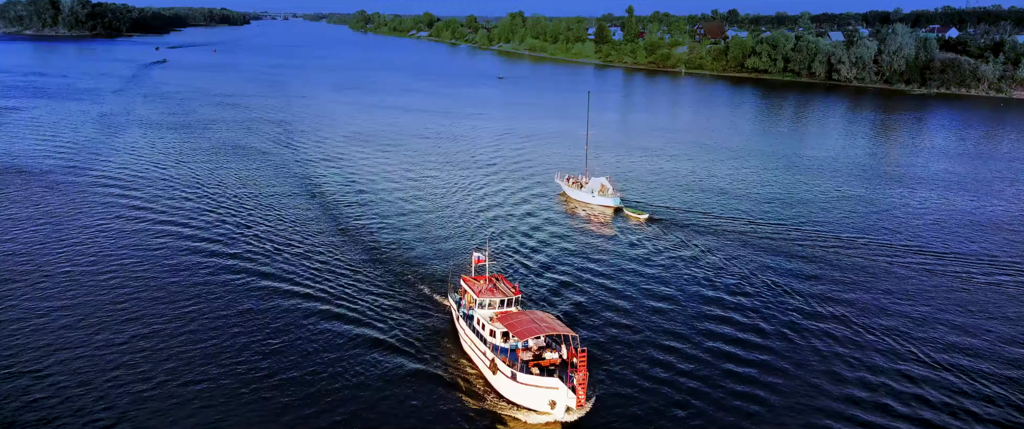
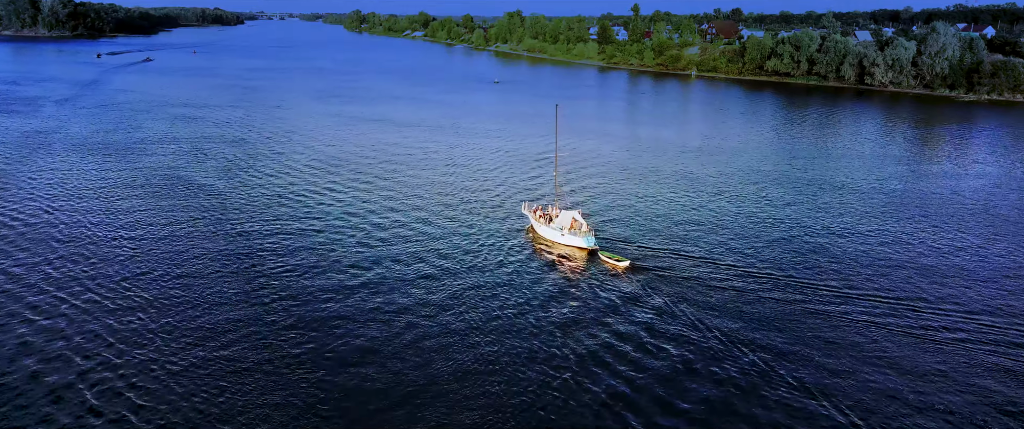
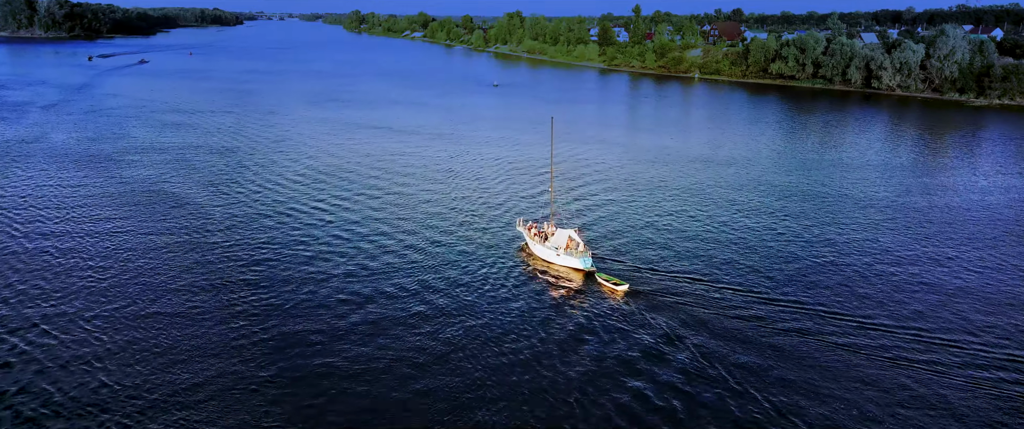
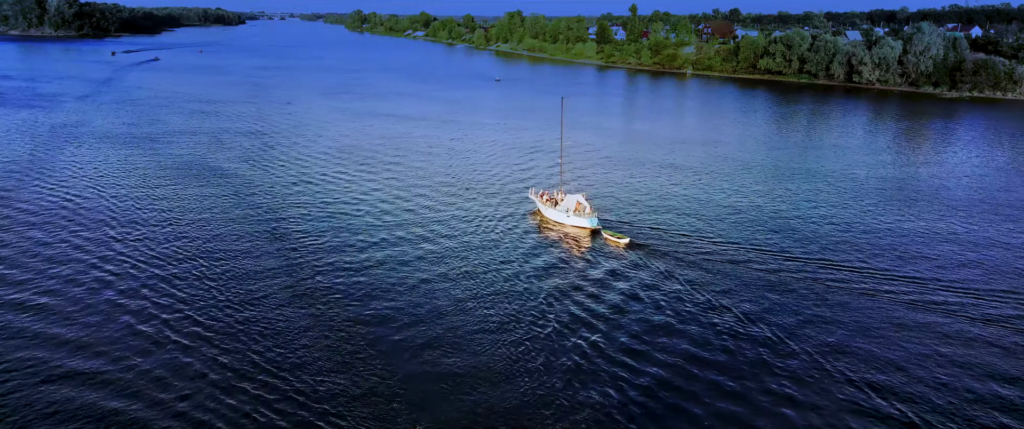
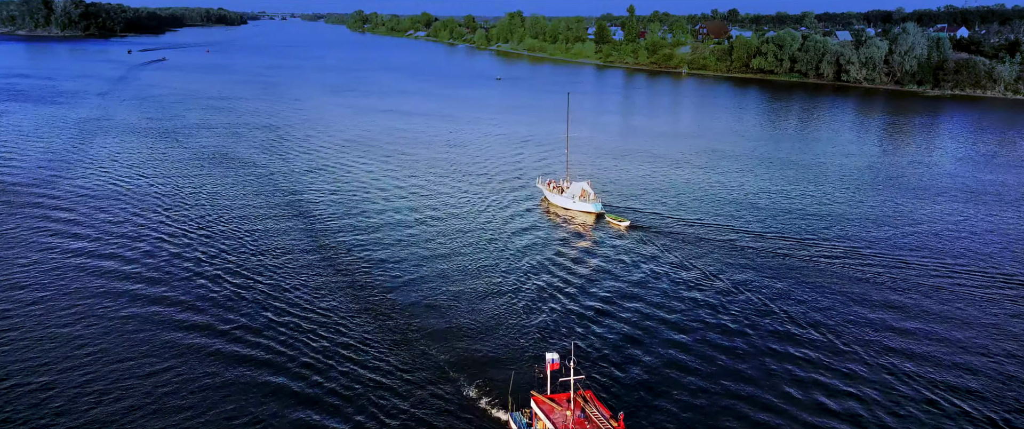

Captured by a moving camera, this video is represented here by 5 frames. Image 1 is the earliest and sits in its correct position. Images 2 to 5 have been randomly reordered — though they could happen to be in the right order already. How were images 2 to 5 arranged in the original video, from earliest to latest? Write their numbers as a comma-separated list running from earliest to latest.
5, 4, 2, 3
